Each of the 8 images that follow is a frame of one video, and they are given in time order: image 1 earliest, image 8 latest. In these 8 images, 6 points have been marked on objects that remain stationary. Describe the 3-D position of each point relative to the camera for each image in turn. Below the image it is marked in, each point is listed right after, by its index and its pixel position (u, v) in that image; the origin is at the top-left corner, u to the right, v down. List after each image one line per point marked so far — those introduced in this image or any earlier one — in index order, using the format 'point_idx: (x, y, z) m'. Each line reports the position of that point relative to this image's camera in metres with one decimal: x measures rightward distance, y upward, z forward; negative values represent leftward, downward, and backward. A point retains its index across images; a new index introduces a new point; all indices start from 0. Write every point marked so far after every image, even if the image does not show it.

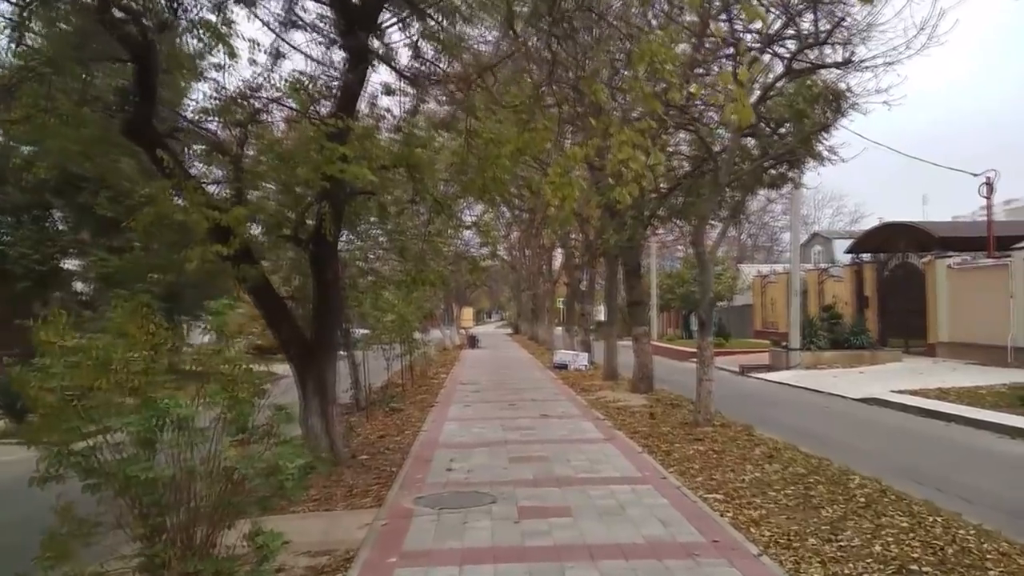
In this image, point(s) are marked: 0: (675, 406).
0: (+2.9, -2.1, +15.3) m
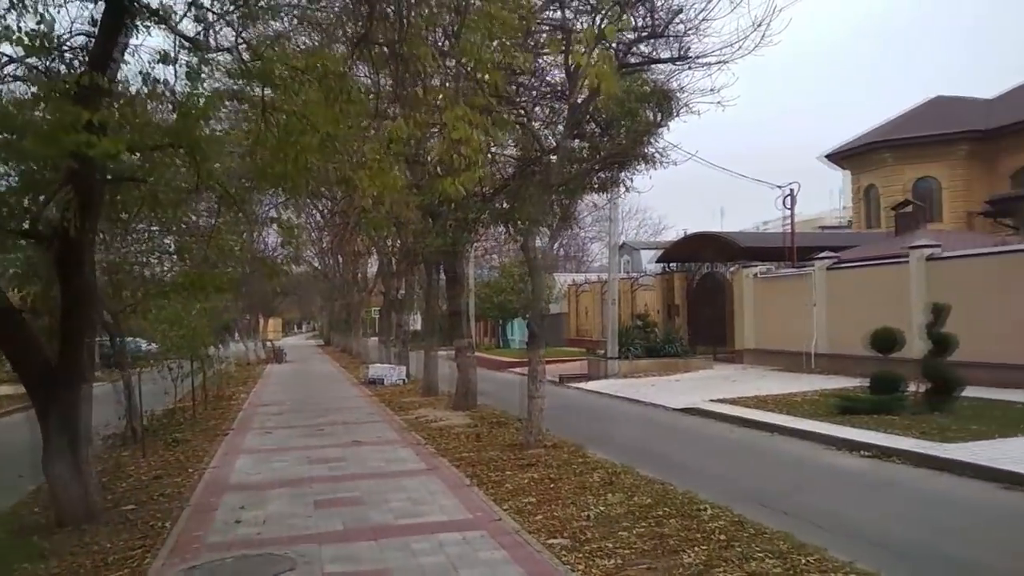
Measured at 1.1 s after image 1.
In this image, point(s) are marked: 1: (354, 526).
0: (-0.2, -2.3, +14.1) m
1: (-1.4, -2.1, +7.6) m
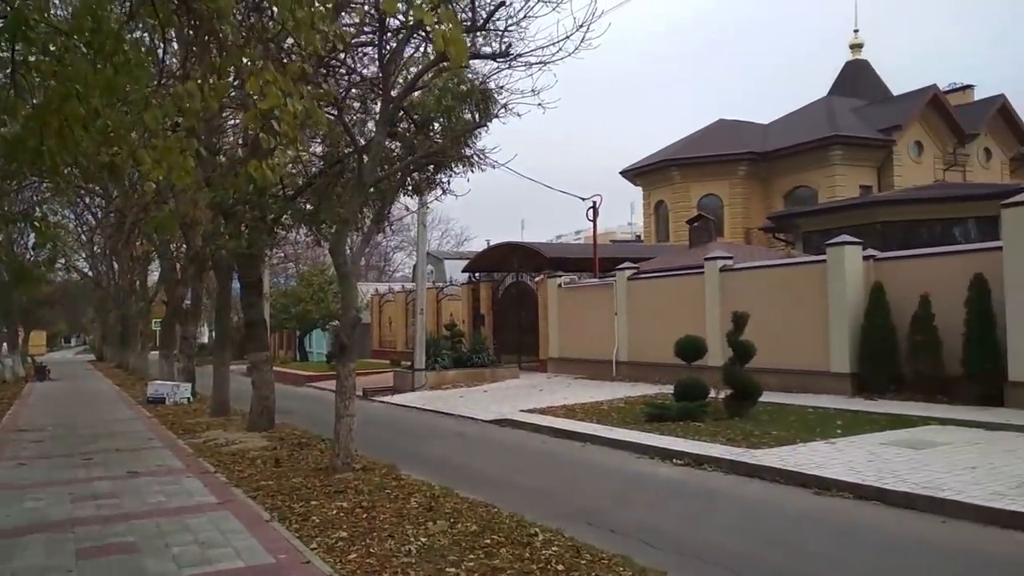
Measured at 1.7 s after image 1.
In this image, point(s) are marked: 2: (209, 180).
0: (-3.1, -2.4, +12.9) m
1: (-2.8, -2.1, +6.2) m
2: (-4.3, +1.6, +12.3) m
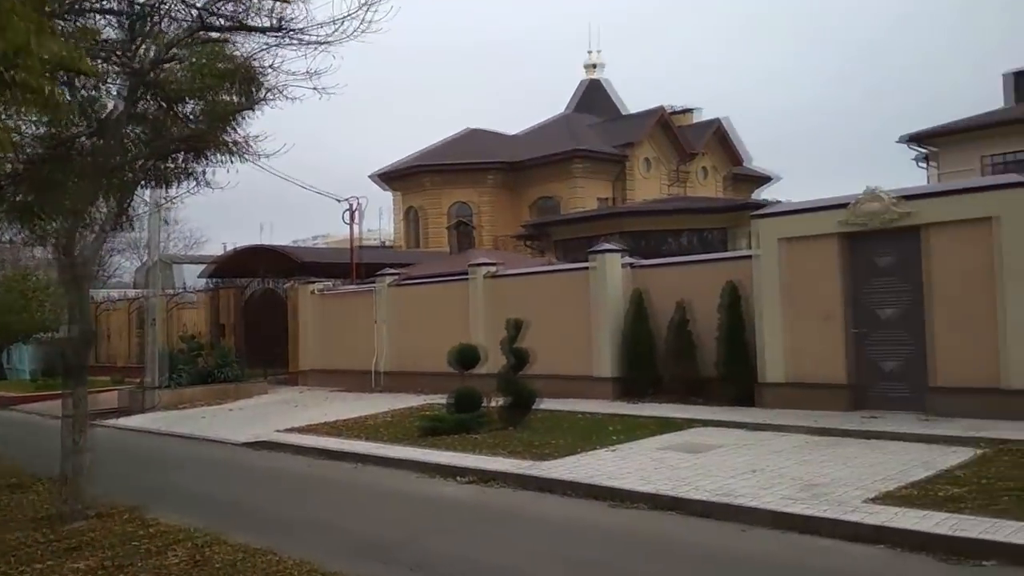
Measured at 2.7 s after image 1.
0: (-6.1, -2.5, +10.5) m
1: (-3.8, -2.2, +4.3) m
2: (-7.1, +1.5, +9.7) m
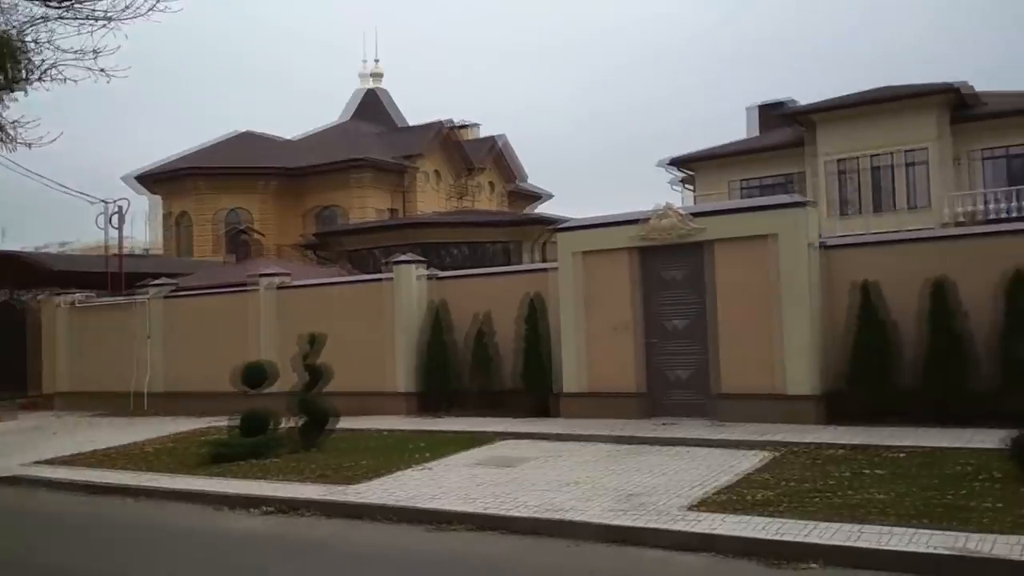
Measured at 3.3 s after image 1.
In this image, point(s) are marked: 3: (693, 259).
0: (-8.0, -2.6, +8.1) m
1: (-4.2, -2.2, +2.7) m
2: (-8.8, +1.4, +7.1) m
3: (+2.9, +0.5, +13.7) m
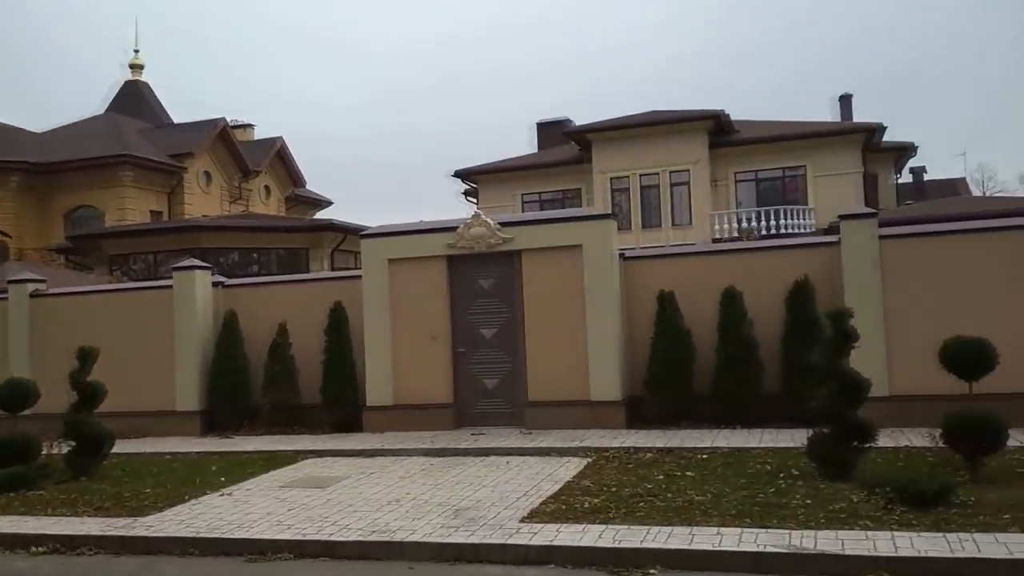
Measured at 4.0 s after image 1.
0: (-9.3, -2.6, +5.5) m
1: (-4.2, -2.2, +1.2) m
2: (-9.7, +1.4, +4.3) m
3: (-0.2, +0.3, +13.8) m
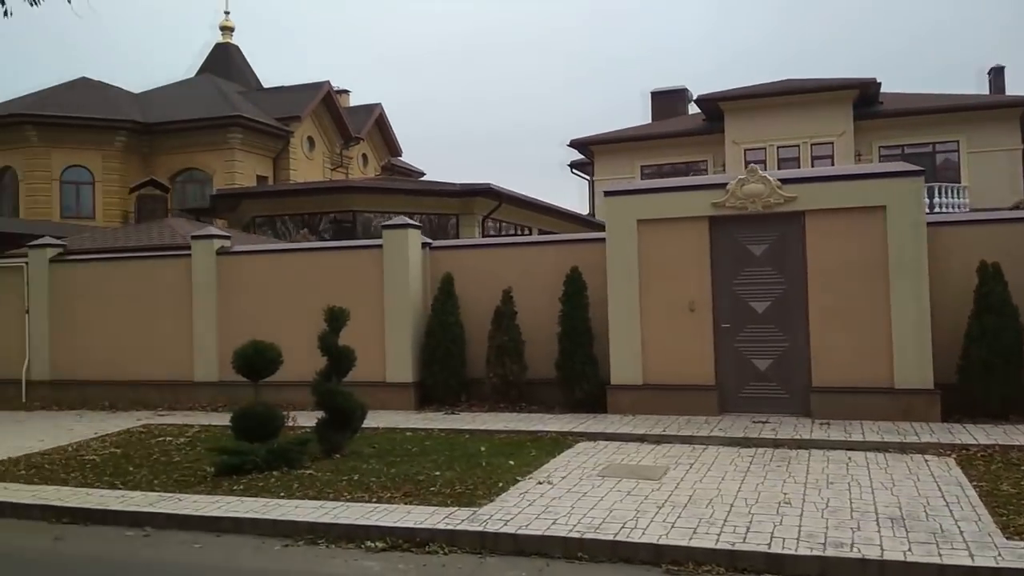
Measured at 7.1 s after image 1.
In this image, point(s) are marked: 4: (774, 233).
0: (-5.9, -2.1, +4.3) m
1: (-1.0, -1.9, -0.2) m
2: (-6.3, +1.9, +3.1) m
3: (+3.8, +0.8, +12.0) m
4: (+3.7, +0.8, +12.1) m
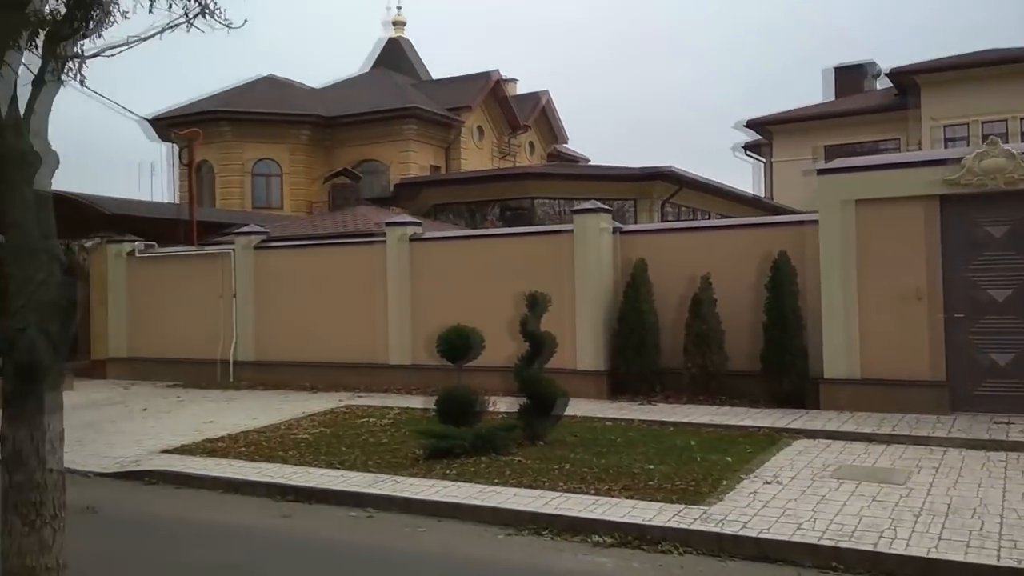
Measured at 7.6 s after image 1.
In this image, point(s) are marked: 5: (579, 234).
0: (-4.4, -1.9, +4.9) m
1: (-0.5, -1.9, -0.4) m
2: (-5.0, +2.0, +3.7) m
3: (+6.4, +1.0, +10.7) m
4: (+6.4, +1.0, +10.8) m
5: (+1.1, +0.9, +13.7) m
